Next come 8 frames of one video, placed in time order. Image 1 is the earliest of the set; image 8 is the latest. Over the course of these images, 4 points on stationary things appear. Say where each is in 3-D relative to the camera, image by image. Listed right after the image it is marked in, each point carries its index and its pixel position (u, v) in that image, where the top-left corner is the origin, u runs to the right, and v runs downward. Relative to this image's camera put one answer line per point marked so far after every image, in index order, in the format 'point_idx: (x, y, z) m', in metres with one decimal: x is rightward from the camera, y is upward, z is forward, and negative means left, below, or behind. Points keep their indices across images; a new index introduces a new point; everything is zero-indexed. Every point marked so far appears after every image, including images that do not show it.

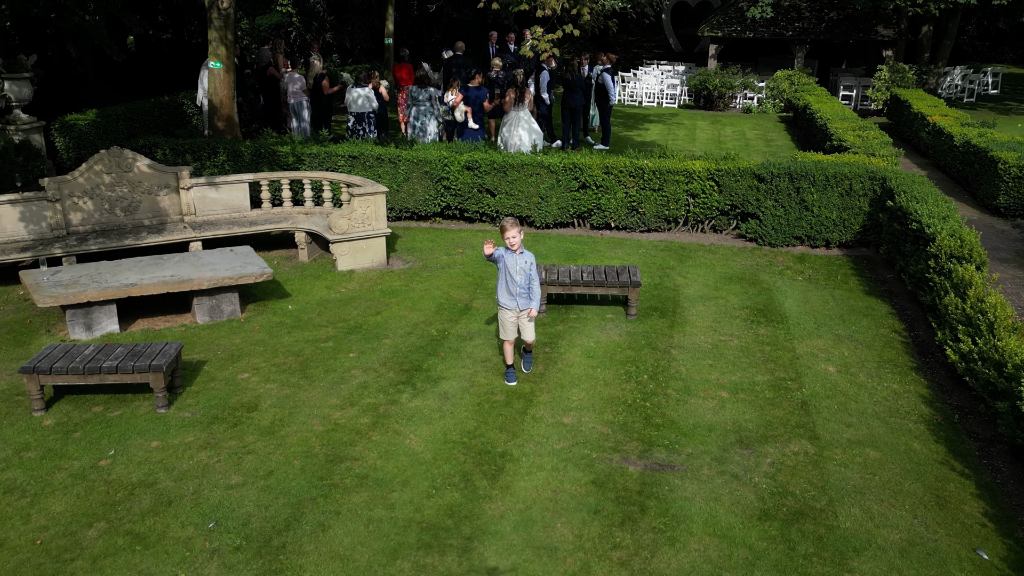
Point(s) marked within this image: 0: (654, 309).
0: (+1.5, -0.2, +9.7) m
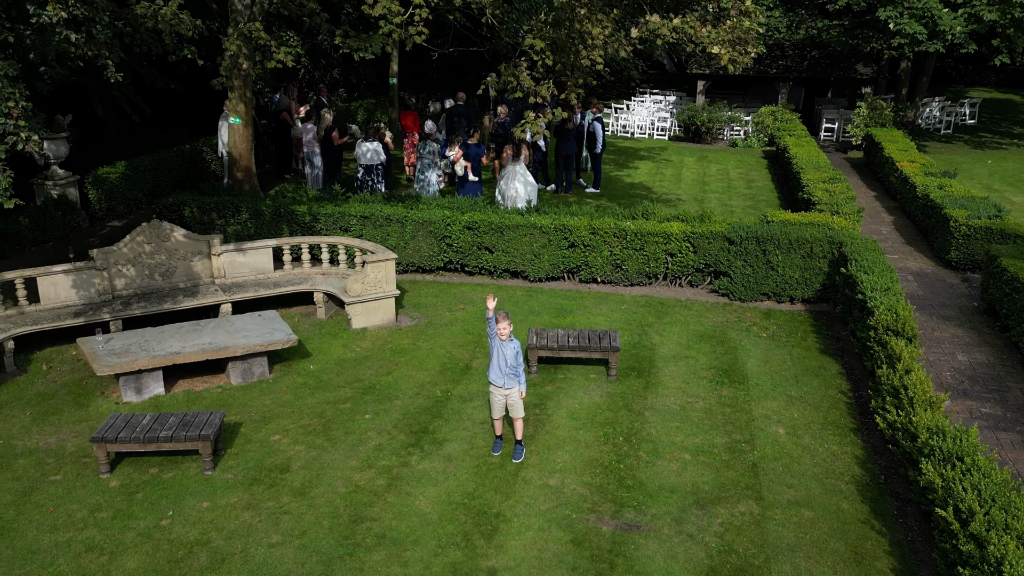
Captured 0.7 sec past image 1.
0: (+1.4, -1.0, +11.0) m
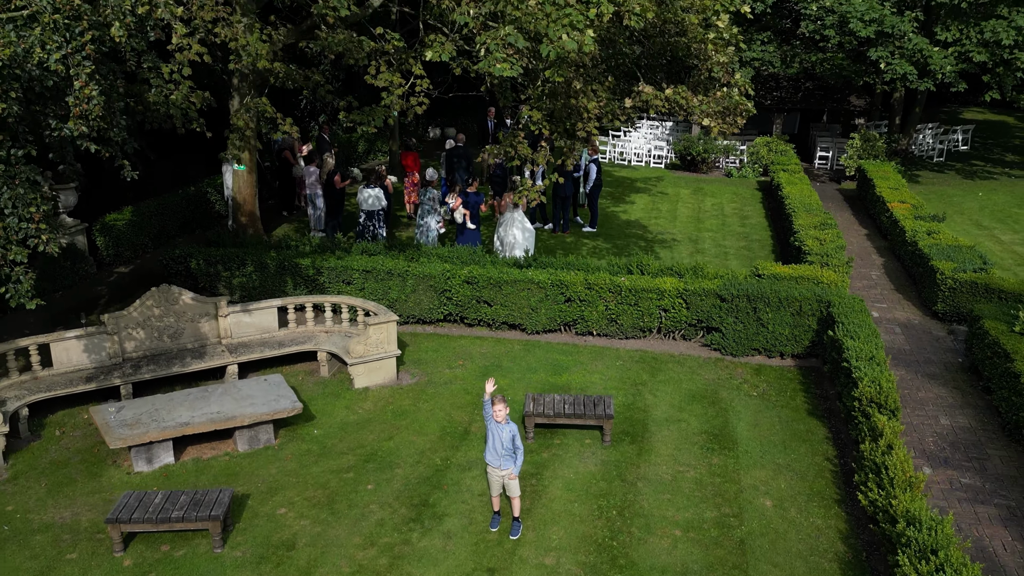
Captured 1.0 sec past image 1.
0: (+1.4, -1.8, +11.3) m
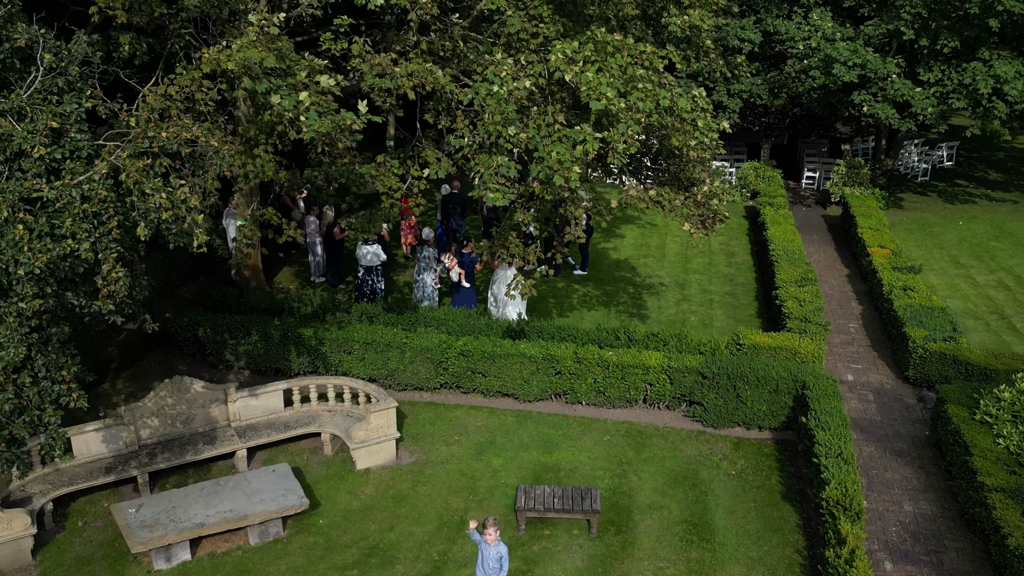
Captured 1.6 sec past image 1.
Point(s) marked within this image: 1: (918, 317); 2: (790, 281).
0: (+1.3, -3.1, +12.2) m
1: (+7.4, -0.5, +16.7) m
2: (+5.6, +0.1, +18.4) m
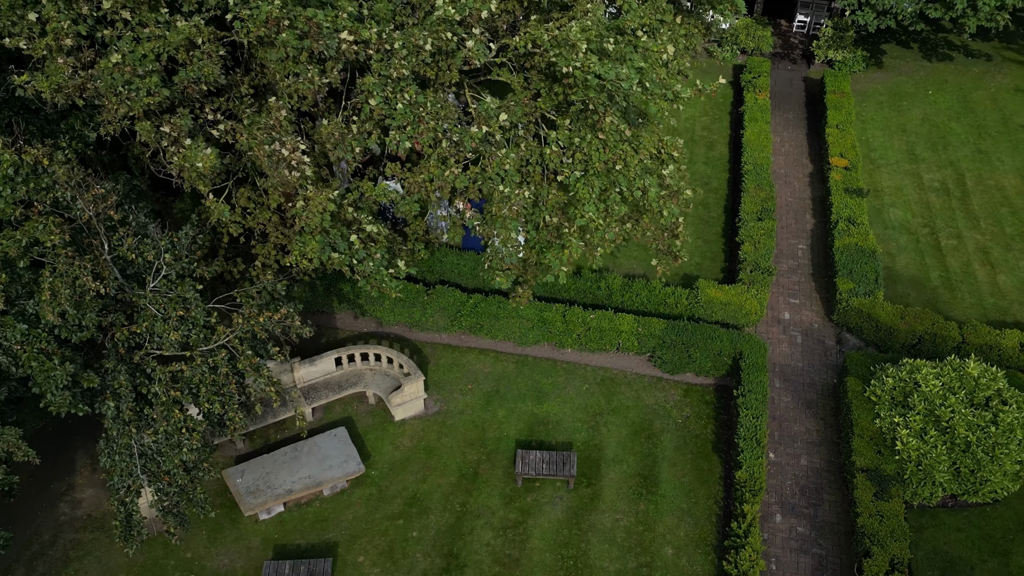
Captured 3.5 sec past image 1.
0: (+1.3, -3.4, +16.7) m
1: (+7.4, +0.5, +20.1) m
2: (+5.6, +1.8, +21.5) m
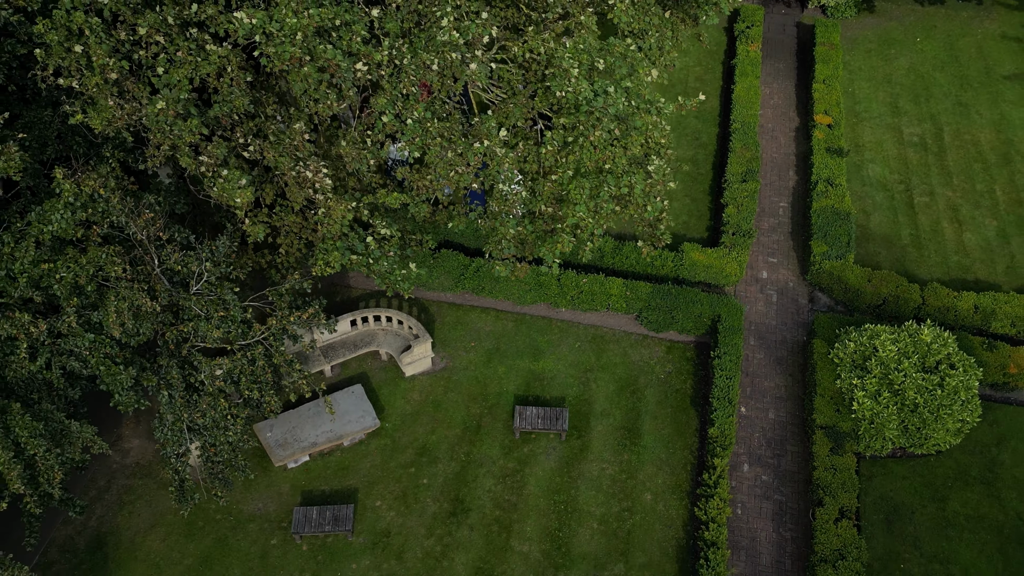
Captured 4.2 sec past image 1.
0: (+1.3, -2.9, +18.8) m
1: (+7.4, +1.4, +21.6) m
2: (+5.6, +2.9, +22.9) m
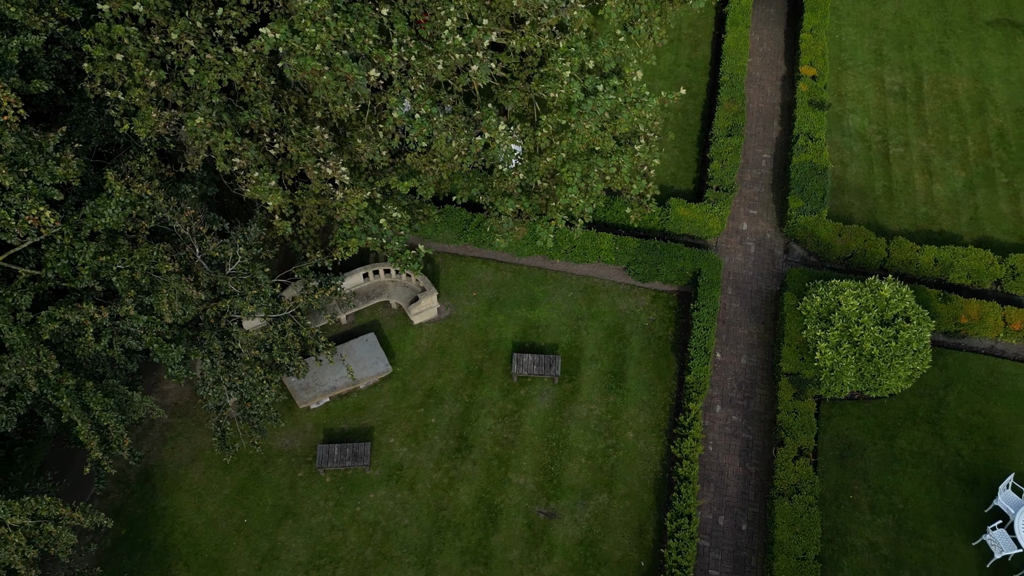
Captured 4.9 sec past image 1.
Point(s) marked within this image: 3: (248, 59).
0: (+1.3, -1.9, +20.9) m
1: (+7.4, +2.7, +23.2) m
2: (+5.6, +4.2, +24.3) m
3: (-4.2, +3.7, +14.6) m
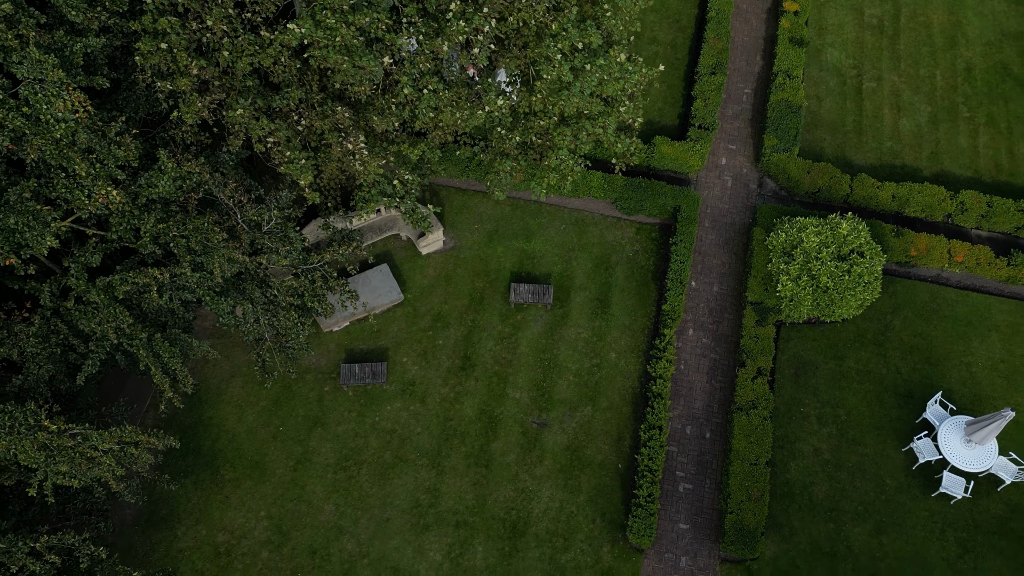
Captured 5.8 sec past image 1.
0: (+1.2, -0.3, +23.7) m
1: (+7.3, +4.6, +25.3) m
2: (+5.5, +6.3, +26.1) m
3: (-4.3, +4.4, +16.6) m
